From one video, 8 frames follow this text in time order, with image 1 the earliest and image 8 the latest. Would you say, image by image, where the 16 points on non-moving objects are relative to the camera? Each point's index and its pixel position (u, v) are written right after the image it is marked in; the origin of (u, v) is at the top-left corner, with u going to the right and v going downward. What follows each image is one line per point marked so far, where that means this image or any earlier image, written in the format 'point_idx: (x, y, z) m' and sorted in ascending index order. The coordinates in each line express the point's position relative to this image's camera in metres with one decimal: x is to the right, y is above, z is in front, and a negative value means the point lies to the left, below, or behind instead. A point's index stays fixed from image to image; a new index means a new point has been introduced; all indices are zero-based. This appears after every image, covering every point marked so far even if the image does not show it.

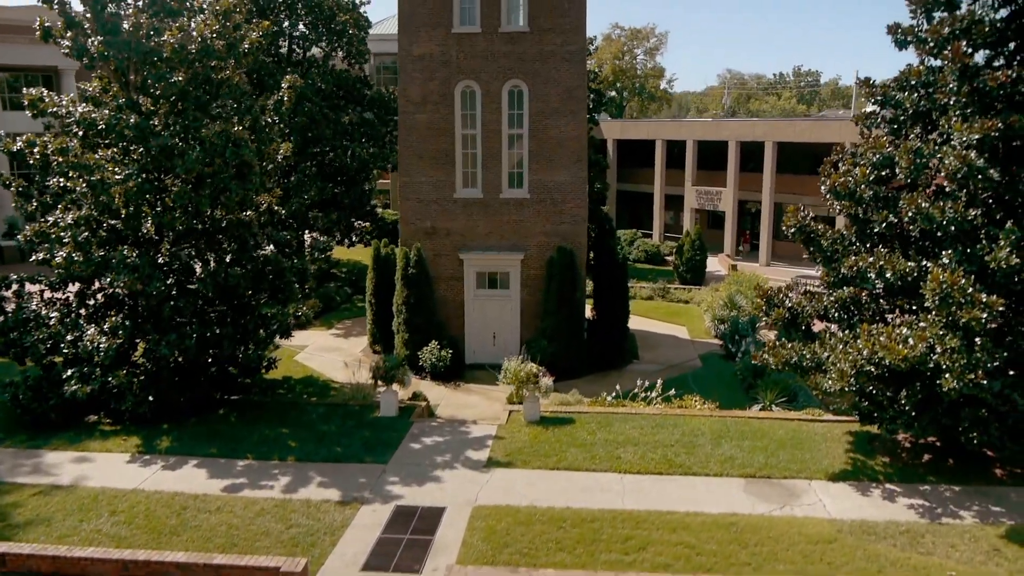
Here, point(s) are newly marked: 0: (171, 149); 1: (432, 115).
0: (-6.0, +2.4, +13.9) m
1: (-1.9, +4.1, +18.6) m
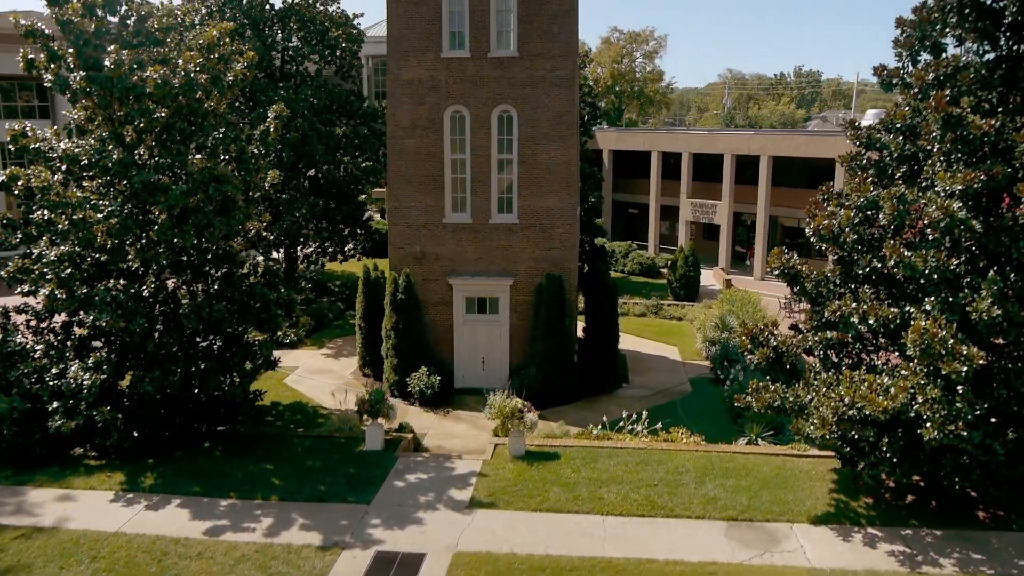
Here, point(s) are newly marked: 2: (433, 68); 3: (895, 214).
0: (-6.3, +1.8, +13.9) m
1: (-2.1, +3.5, +18.6) m
2: (-1.8, +5.1, +18.3) m
3: (+5.5, +1.1, +11.3) m
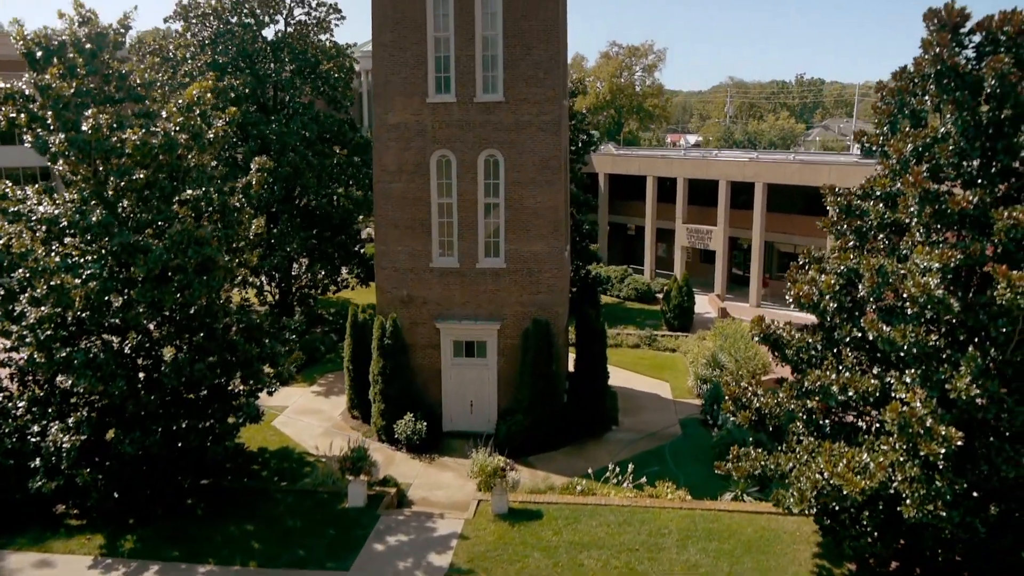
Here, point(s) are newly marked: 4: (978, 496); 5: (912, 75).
0: (-6.6, +0.7, +13.8) m
1: (-2.4, +2.4, +18.5) m
2: (-2.2, +4.0, +18.2) m
3: (+5.1, 0.0, +11.2) m
4: (+6.5, -2.9, +11.0) m
5: (+5.9, +3.1, +11.7) m
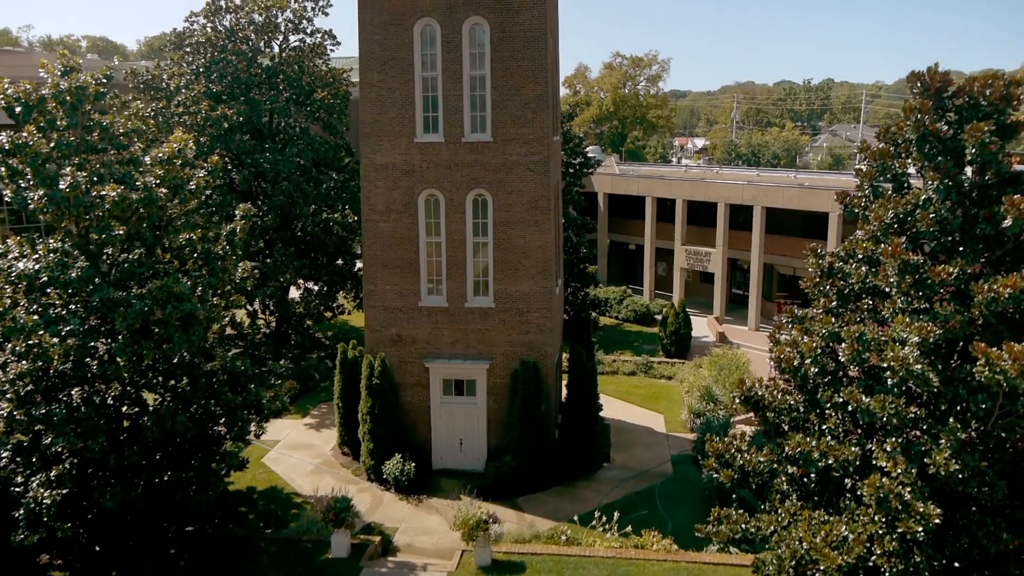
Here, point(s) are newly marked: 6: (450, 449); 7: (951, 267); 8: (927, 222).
0: (-6.9, -0.2, +13.8) m
1: (-2.7, +1.5, +18.5) m
2: (-2.4, +3.1, +18.1) m
3: (+4.8, -0.9, +11.0) m
4: (+6.1, -3.8, +10.8) m
5: (+5.6, +2.2, +11.5) m
6: (-1.5, -3.9, +19.2) m
7: (+5.7, +0.3, +10.2) m
8: (+5.6, +0.9, +10.6) m
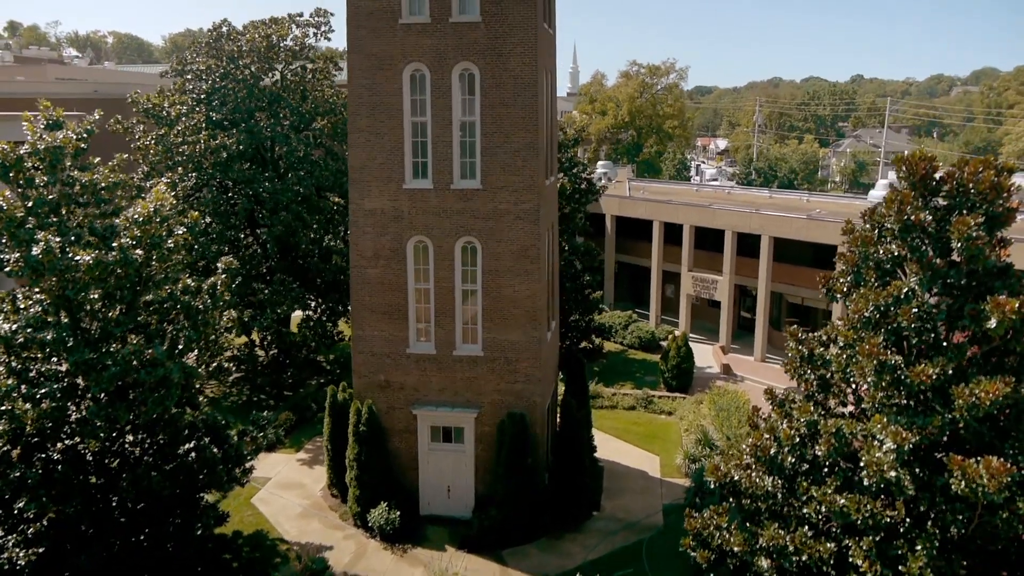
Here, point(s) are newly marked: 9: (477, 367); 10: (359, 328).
0: (-7.3, -1.3, +13.7) m
1: (-2.9, +0.4, +18.2) m
2: (-2.7, +2.0, +17.9) m
3: (+4.3, -2.2, +10.6) m
4: (+5.6, -5.1, +10.4) m
5: (+5.1, +0.9, +11.0) m
6: (-1.8, -5.0, +19.0) m
7: (+5.2, -1.0, +9.8) m
8: (+5.1, -0.4, +10.2) m
9: (-0.8, -1.8, +18.3) m
10: (-3.6, -0.9, +18.6) m
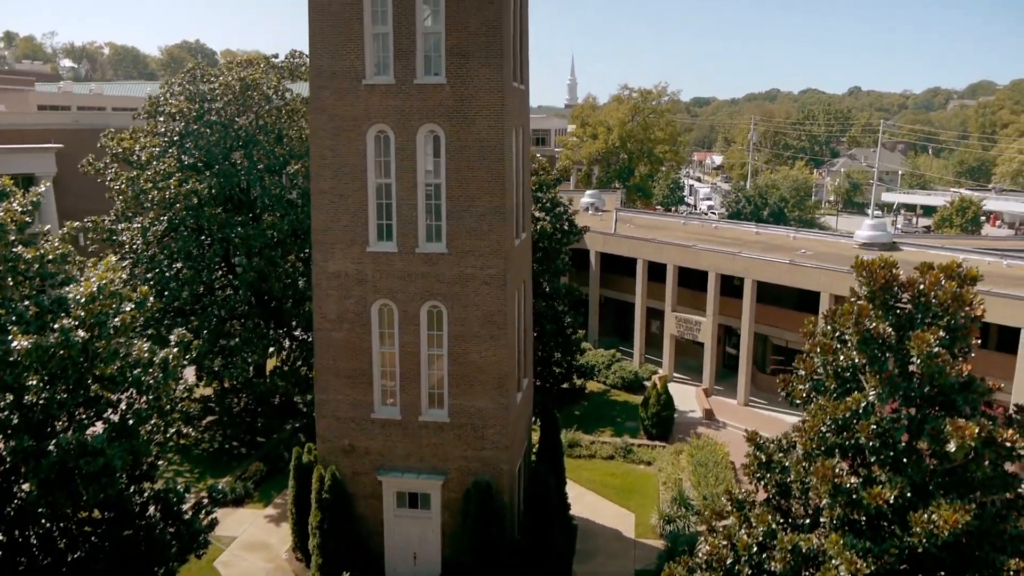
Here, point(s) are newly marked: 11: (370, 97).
0: (-8.1, -2.7, +13.3) m
1: (-3.7, -1.0, +17.8) m
2: (-3.4, +0.6, +17.4) m
3: (+3.6, -3.6, +10.2) m
4: (+4.8, -6.5, +9.9) m
5: (+4.4, -0.5, +10.6) m
6: (-2.6, -6.4, +18.5) m
7: (+4.4, -2.4, +9.3) m
8: (+4.4, -1.8, +9.7) m
9: (-1.6, -3.3, +17.8) m
10: (-4.3, -2.4, +18.1) m
11: (-3.0, +4.0, +16.8) m
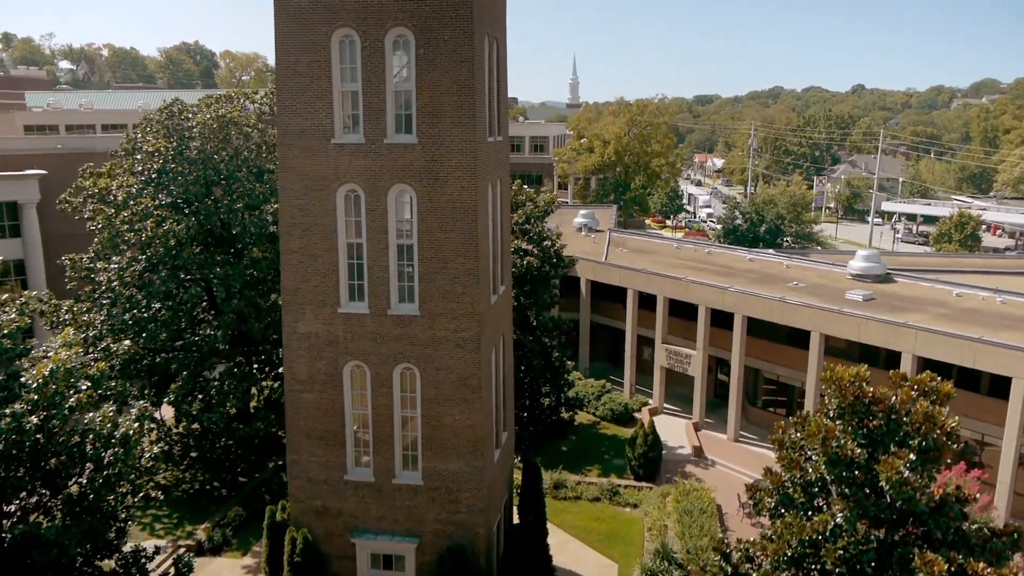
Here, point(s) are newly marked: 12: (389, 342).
0: (-8.7, -4.0, +12.9) m
1: (-4.2, -2.3, +17.4) m
2: (-3.9, -0.7, +17.0) m
3: (+3.0, -5.0, +9.8) m
4: (+4.2, -7.9, +9.5) m
5: (+3.8, -1.9, +10.2) m
6: (-3.1, -7.8, +18.2) m
7: (+3.9, -3.8, +8.9) m
8: (+3.8, -3.2, +9.3) m
9: (-2.1, -4.6, +17.5) m
10: (-4.9, -3.7, +17.7) m
11: (-3.6, +2.7, +16.3) m
12: (-2.6, -1.1, +16.9) m
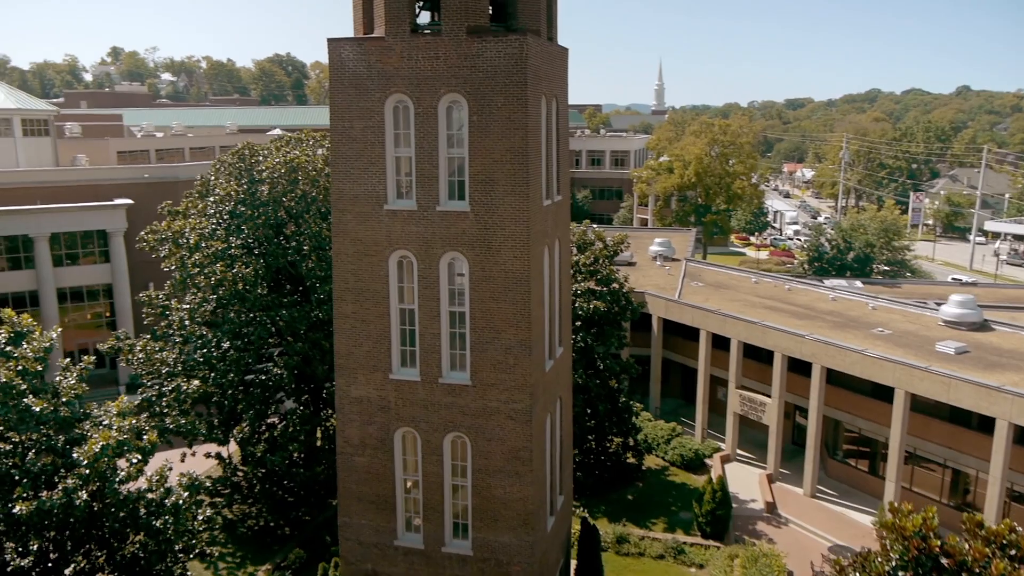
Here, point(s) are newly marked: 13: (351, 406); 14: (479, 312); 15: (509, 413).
0: (-8.0, -5.3, +13.2) m
1: (-3.1, -3.7, +17.2) m
2: (-2.8, -2.1, +16.8) m
3: (+3.3, -6.4, +8.9) m
4: (+4.4, -9.4, +8.5) m
5: (+4.2, -3.4, +9.2) m
6: (-1.9, -9.2, +17.9) m
7: (+4.1, -5.3, +7.9) m
8: (+4.0, -4.7, +8.3) m
9: (-1.0, -6.0, +17.1) m
10: (-3.7, -5.1, +17.6) m
11: (-2.4, +1.3, +16.1) m
12: (-1.5, -2.5, +16.6) m
13: (-3.5, -2.5, +17.1) m
14: (-0.7, -0.5, +16.0) m
15: (-0.1, -2.5, +16.2) m
